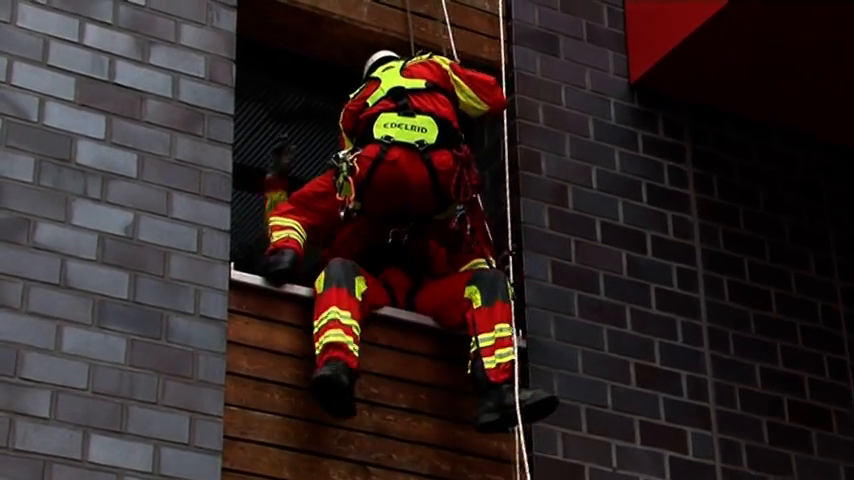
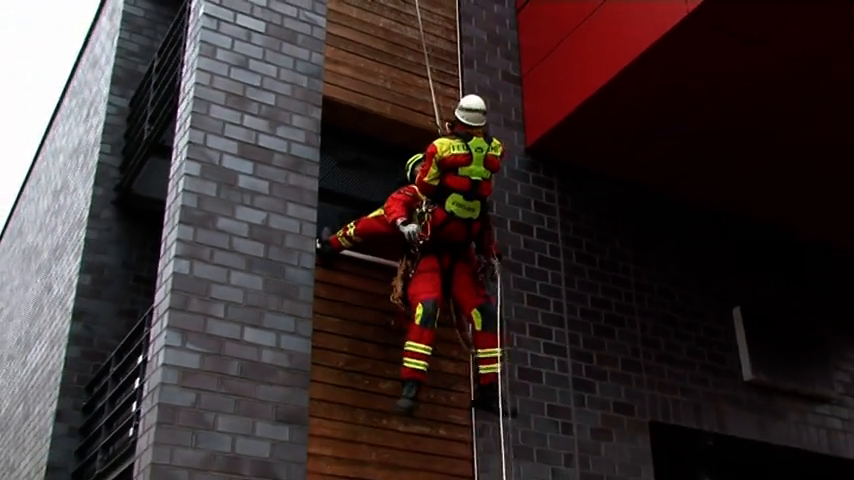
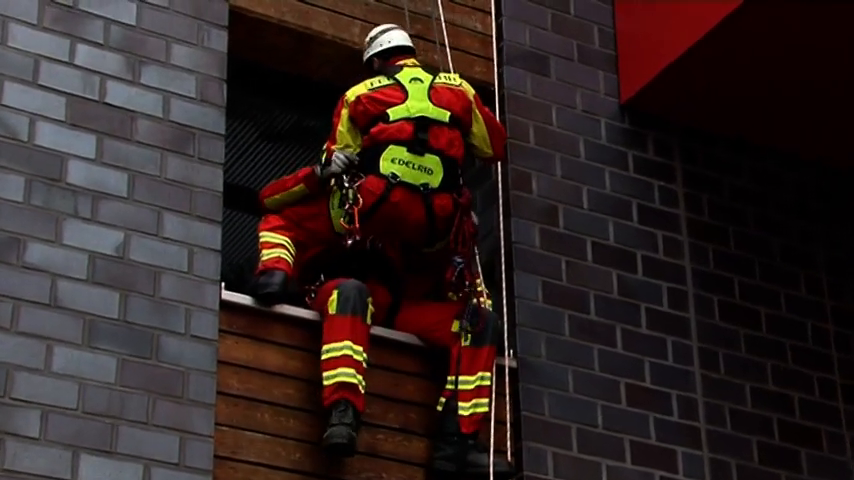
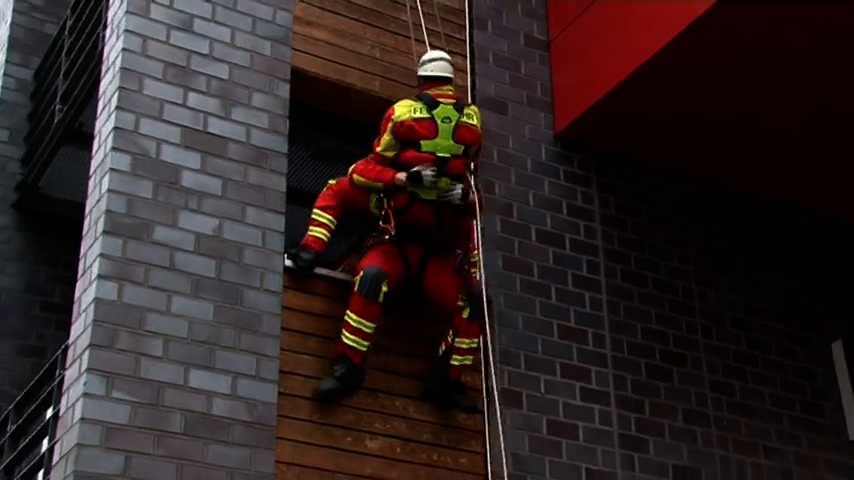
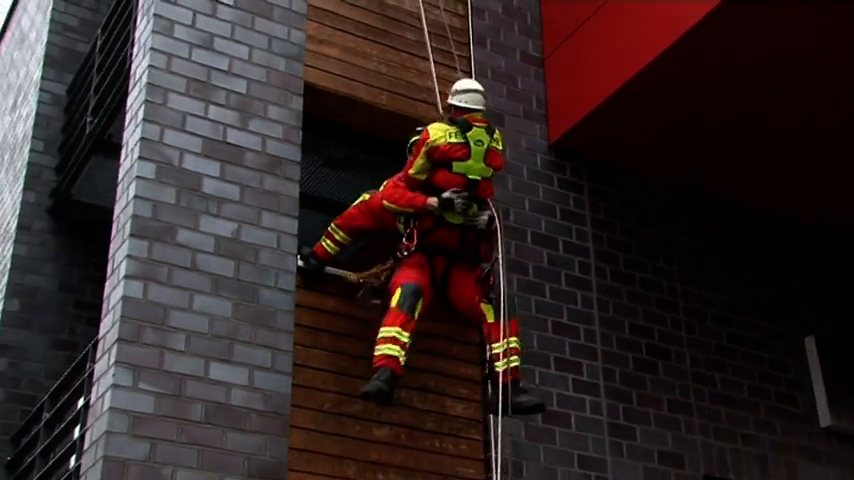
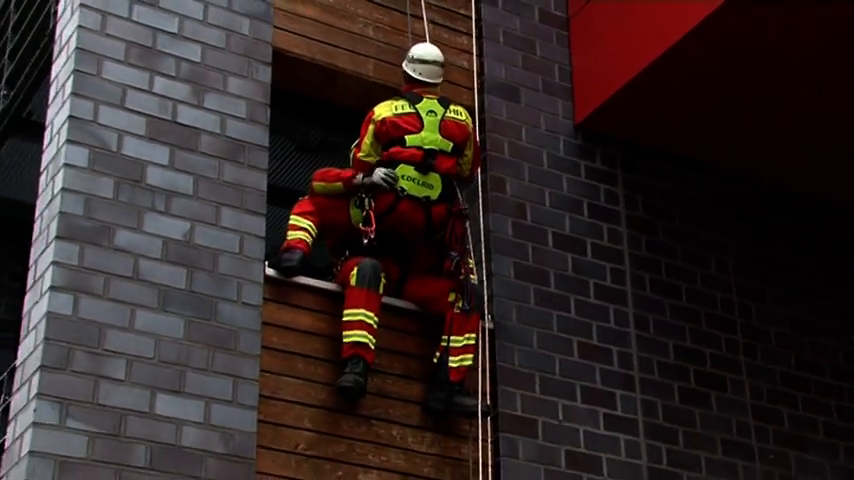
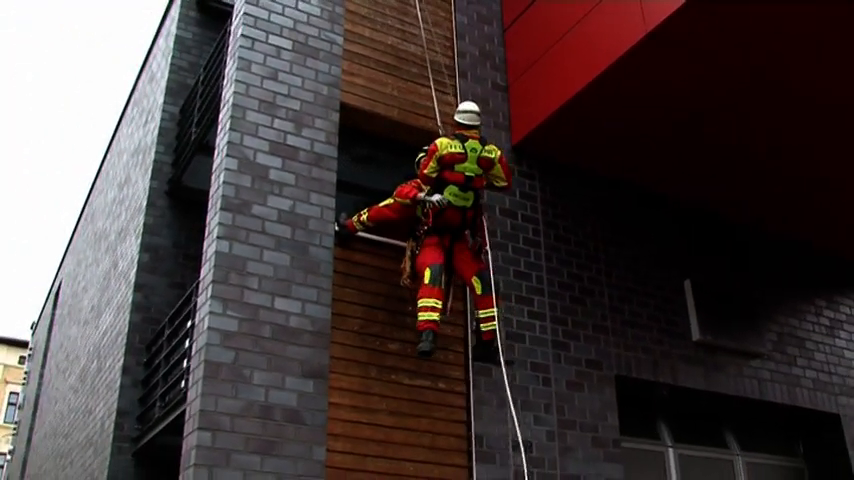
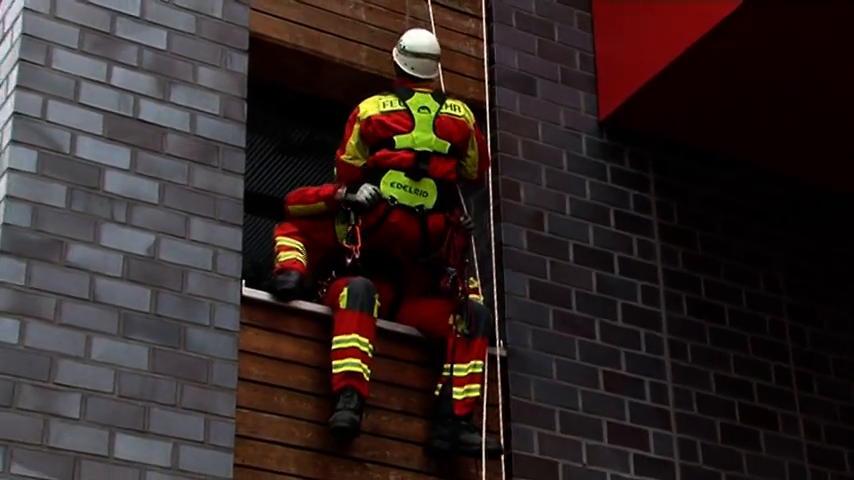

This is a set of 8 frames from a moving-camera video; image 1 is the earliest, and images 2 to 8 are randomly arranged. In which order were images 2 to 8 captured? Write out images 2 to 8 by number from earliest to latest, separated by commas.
3, 8, 6, 4, 5, 2, 7
